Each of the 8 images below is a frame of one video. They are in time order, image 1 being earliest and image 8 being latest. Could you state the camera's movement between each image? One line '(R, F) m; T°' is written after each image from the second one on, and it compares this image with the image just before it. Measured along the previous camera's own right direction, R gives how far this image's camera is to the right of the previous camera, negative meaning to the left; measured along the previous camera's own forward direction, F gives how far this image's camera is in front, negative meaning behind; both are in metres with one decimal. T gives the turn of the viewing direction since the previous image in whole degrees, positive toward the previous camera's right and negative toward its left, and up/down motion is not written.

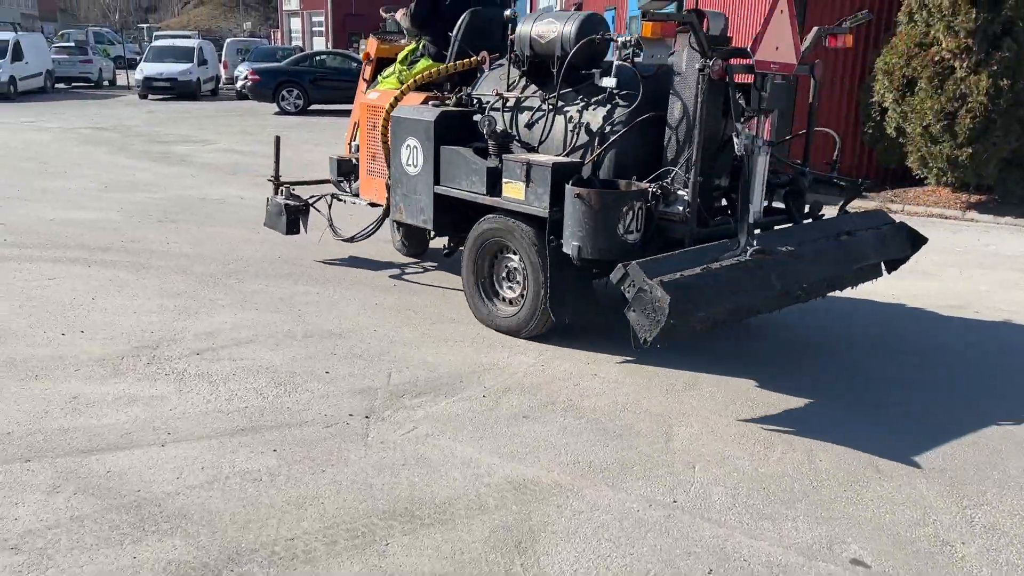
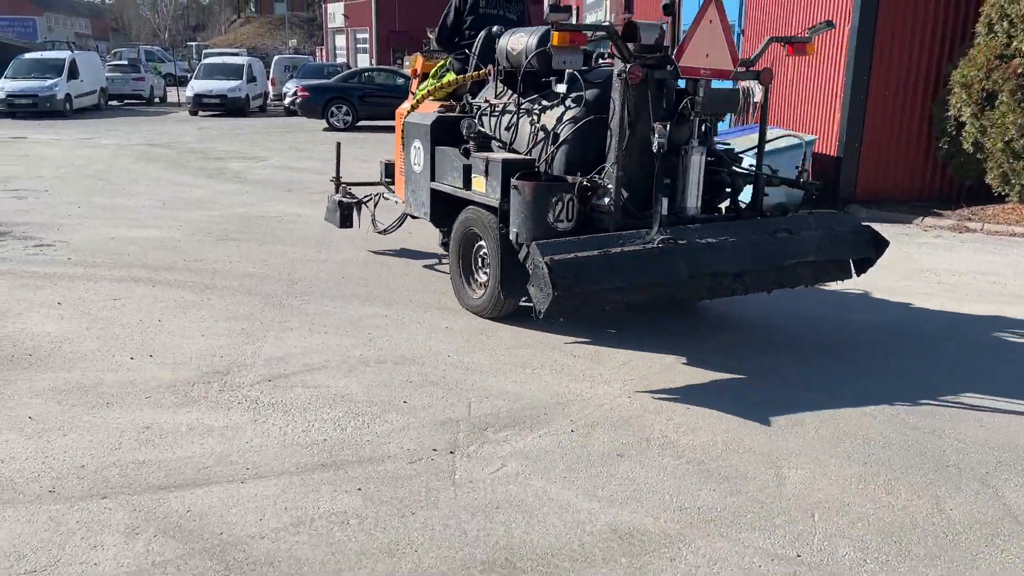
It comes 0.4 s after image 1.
(-0.2, +0.2) m; -3°
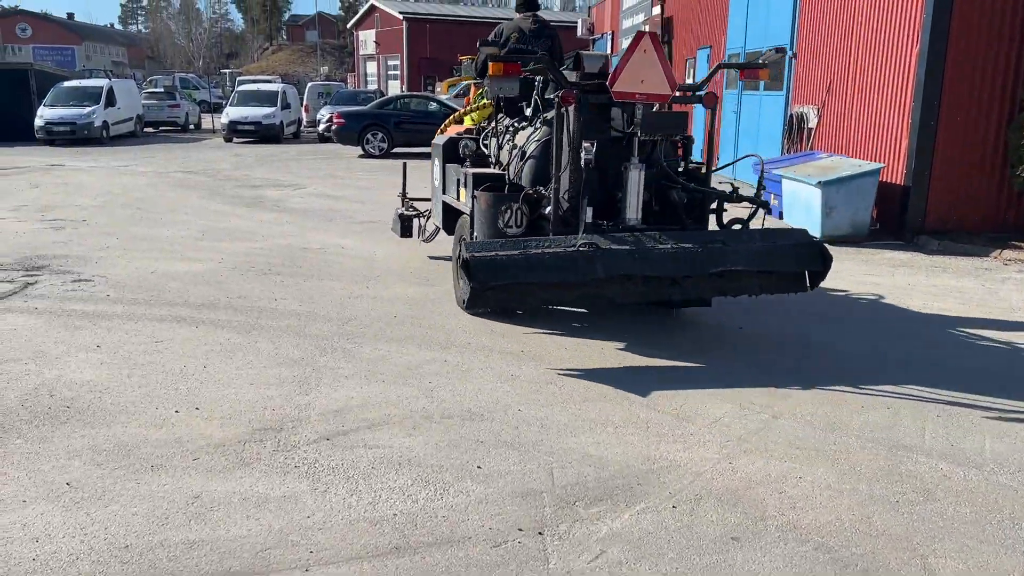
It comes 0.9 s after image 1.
(-0.3, +0.4) m; -2°
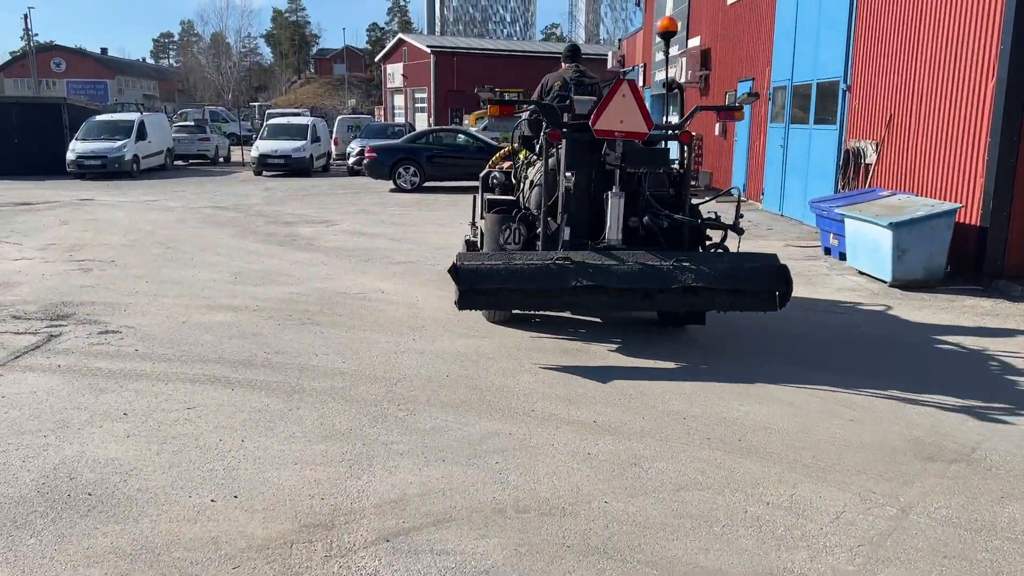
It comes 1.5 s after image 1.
(-0.3, +0.5) m; -2°
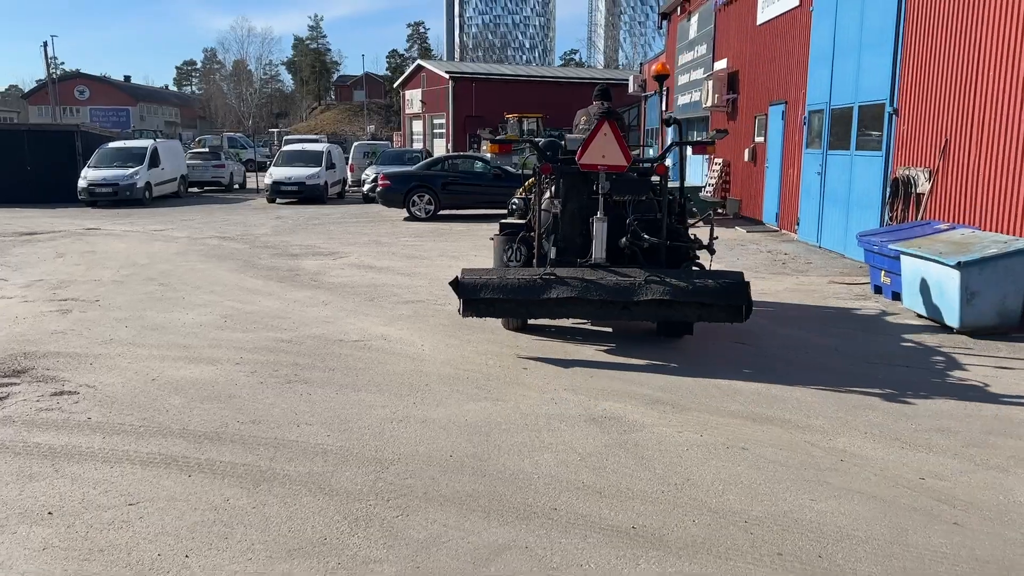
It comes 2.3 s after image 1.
(0.0, +0.9) m; -1°
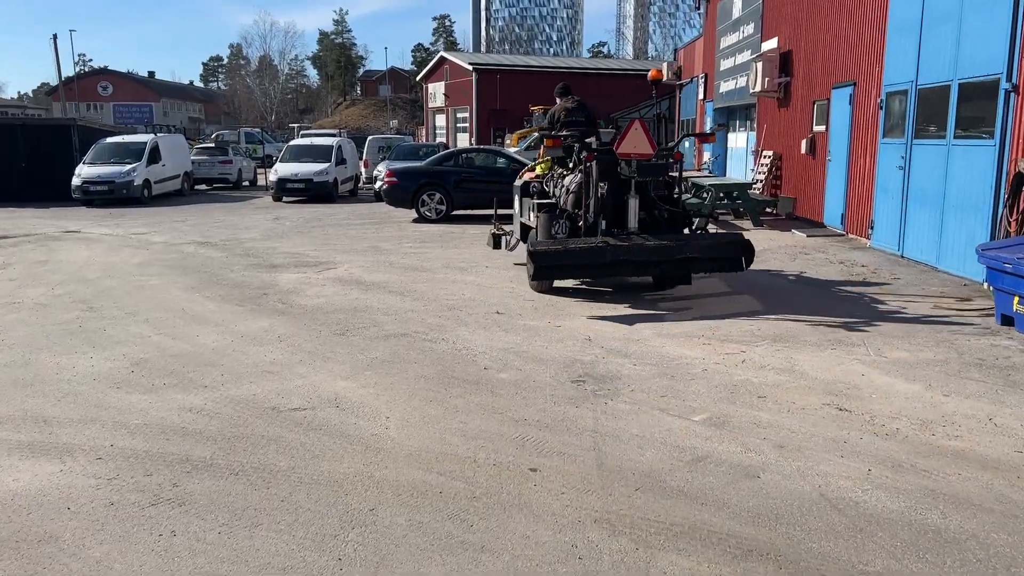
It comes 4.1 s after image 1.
(+0.1, +2.2) m; -2°
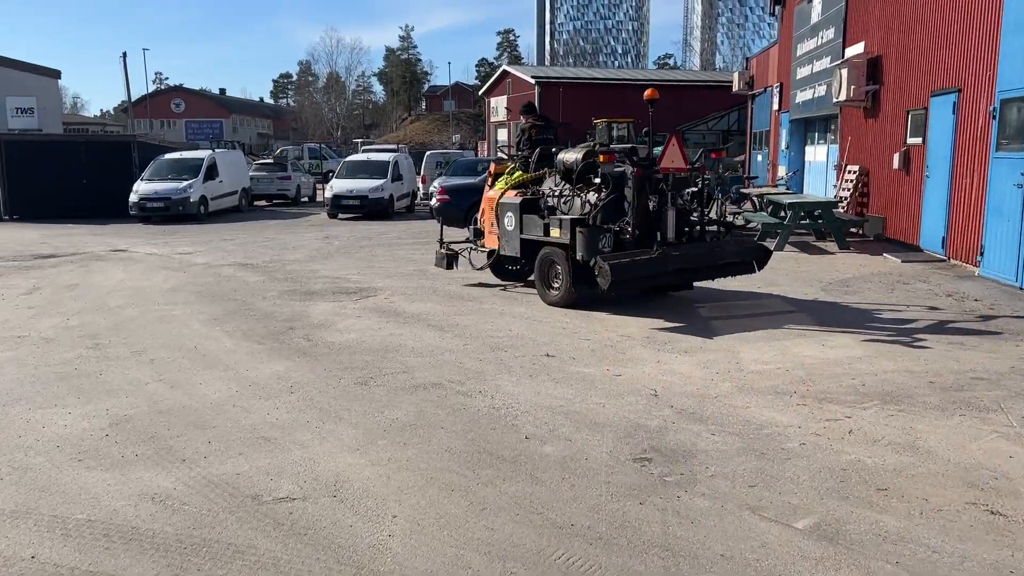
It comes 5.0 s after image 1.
(+0.1, +1.1) m; -4°
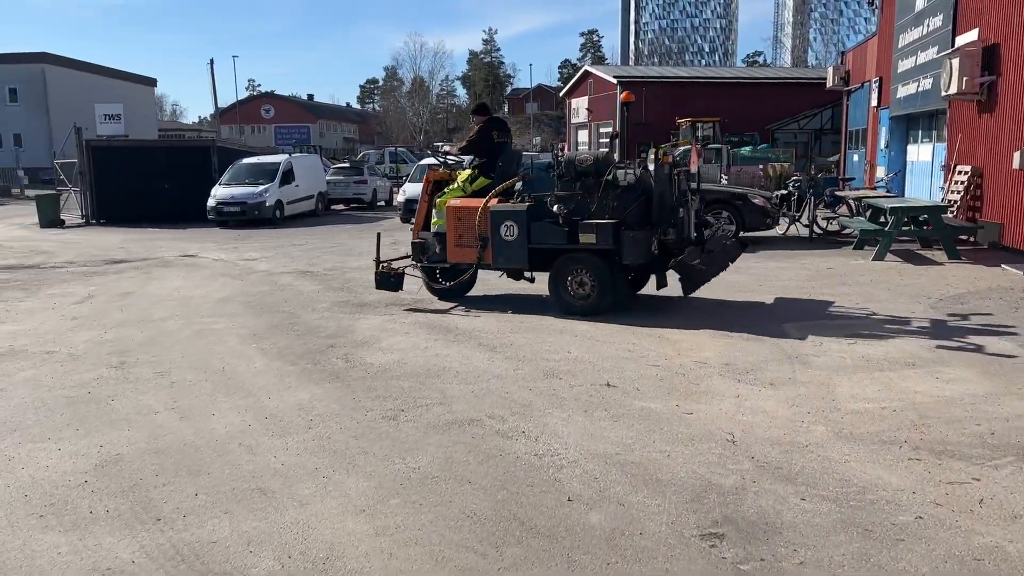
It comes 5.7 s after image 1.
(+0.2, +0.9) m; -6°
